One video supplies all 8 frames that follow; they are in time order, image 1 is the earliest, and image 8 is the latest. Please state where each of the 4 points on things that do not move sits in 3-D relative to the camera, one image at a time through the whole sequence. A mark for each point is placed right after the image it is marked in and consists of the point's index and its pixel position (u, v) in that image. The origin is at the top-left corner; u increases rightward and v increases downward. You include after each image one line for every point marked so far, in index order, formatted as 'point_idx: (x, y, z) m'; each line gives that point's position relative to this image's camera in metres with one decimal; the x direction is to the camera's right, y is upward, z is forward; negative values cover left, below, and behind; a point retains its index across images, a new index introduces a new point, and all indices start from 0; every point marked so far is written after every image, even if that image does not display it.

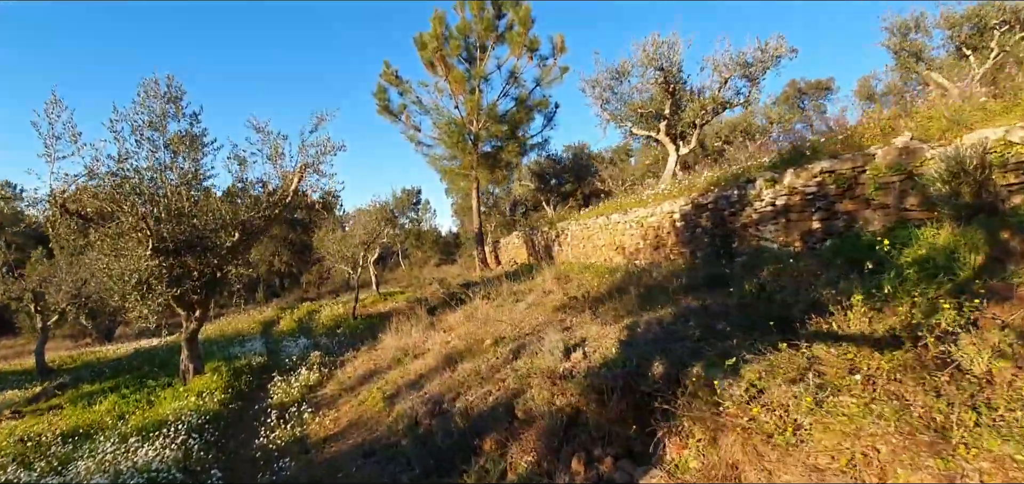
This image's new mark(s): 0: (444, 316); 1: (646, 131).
0: (-1.5, -1.6, +10.6) m
1: (+4.0, +3.3, +14.7) m
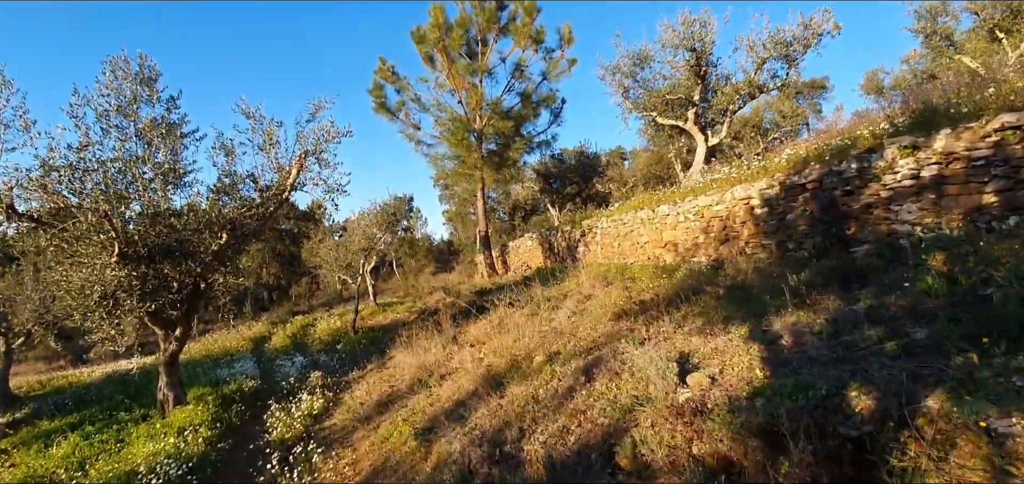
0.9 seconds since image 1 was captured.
0: (-0.9, -1.6, +9.3) m
1: (+4.4, +3.3, +13.5) m
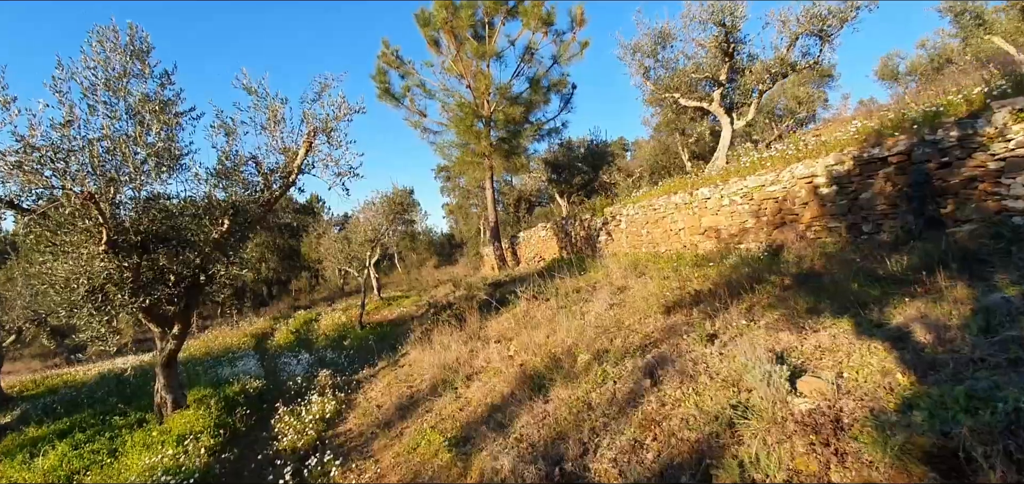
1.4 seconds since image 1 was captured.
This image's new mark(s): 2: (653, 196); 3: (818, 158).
0: (-0.5, -1.4, +8.6) m
1: (+4.8, +3.6, +12.8) m
2: (+3.0, +0.9, +10.1) m
3: (+3.9, +1.1, +6.2) m
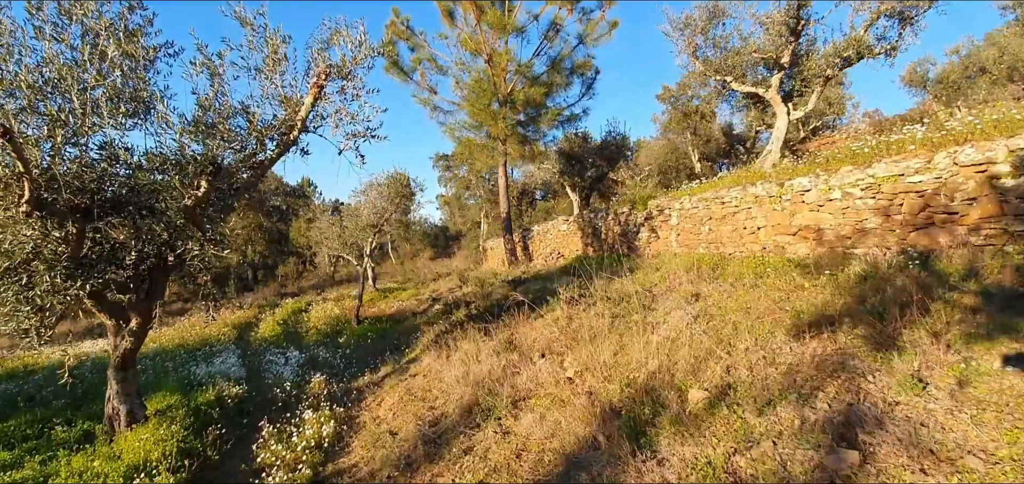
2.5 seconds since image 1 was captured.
0: (+0.1, -1.2, +7.1) m
1: (+5.5, +3.5, +11.4) m
2: (+3.6, +0.9, +8.7) m
3: (+4.6, +1.0, +4.8) m
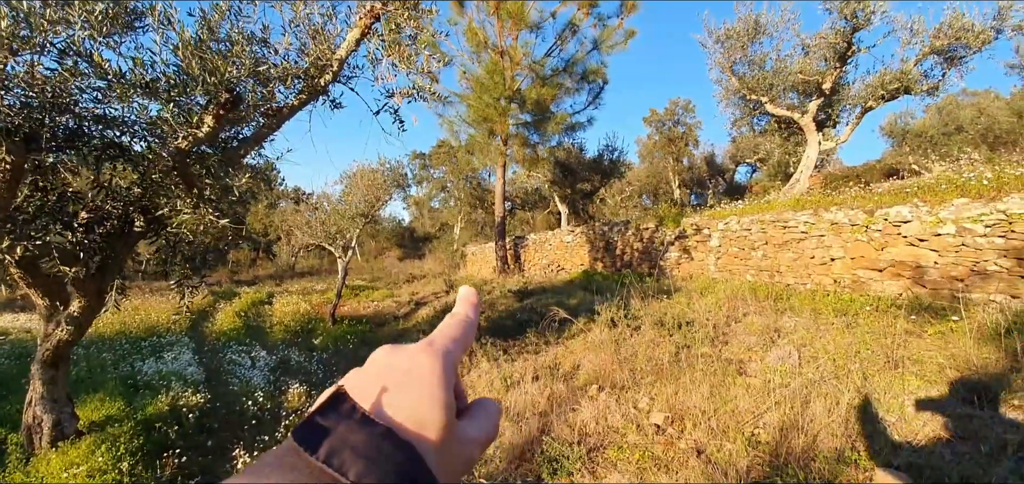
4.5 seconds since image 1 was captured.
0: (+0.5, -1.3, +6.0) m
1: (+6.0, +2.9, +10.8) m
2: (+4.1, +0.5, +7.9) m
3: (+5.4, +0.5, +4.2) m
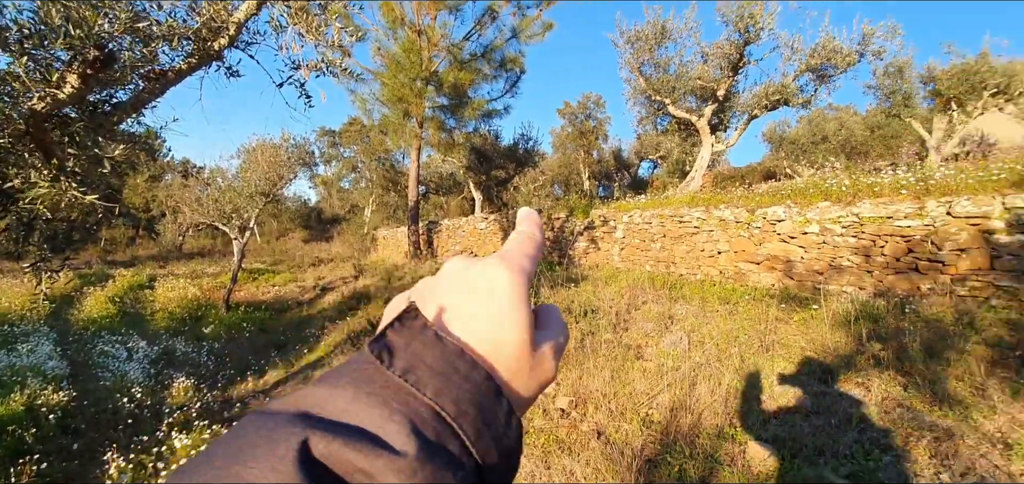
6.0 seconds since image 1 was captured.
0: (-0.6, -1.2, +6.0) m
1: (+4.1, +3.0, +11.6) m
2: (+2.6, +0.6, +8.5) m
3: (+4.6, +0.5, +5.0) m
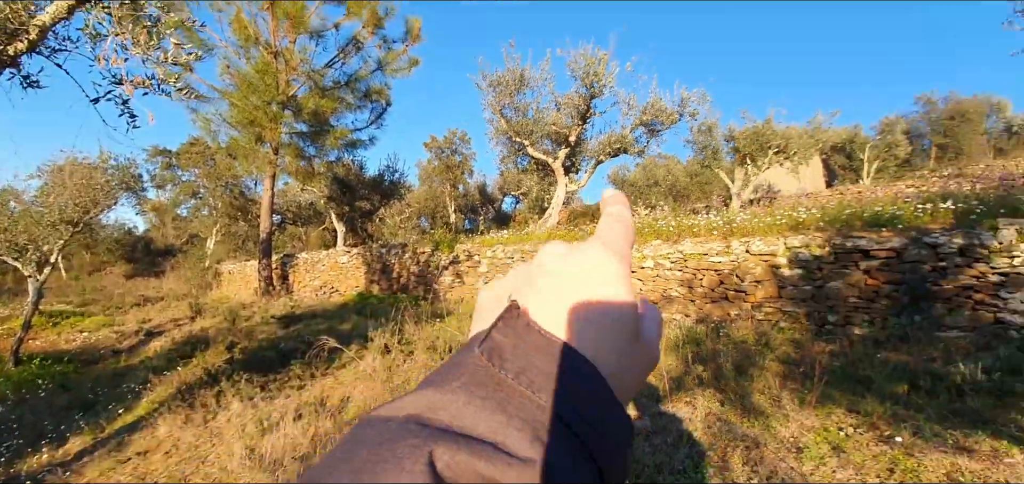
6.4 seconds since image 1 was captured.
0: (-2.2, -1.6, +5.7) m
1: (+0.8, +2.2, +12.5) m
2: (+0.2, 0.0, +8.9) m
3: (+3.1, +0.1, +6.1) m
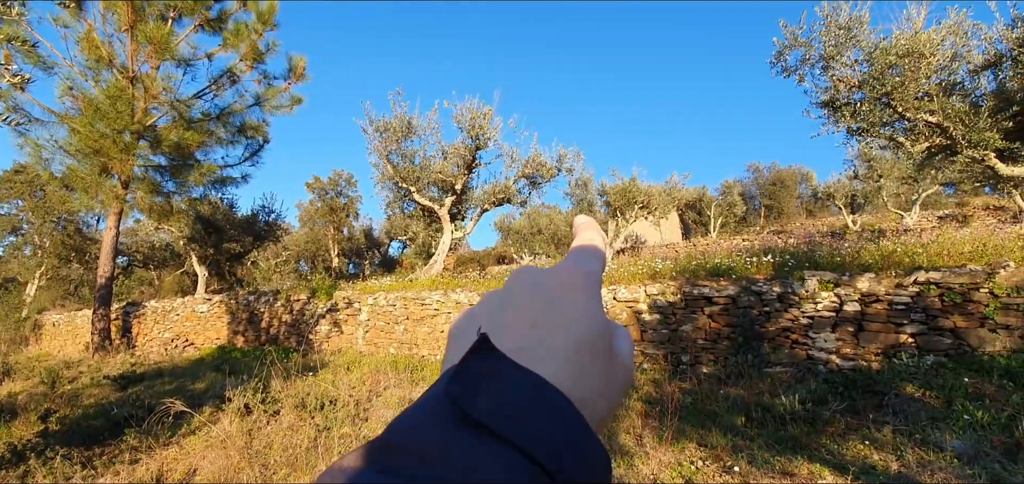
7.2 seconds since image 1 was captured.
0: (-3.5, -2.1, +4.9) m
1: (-2.1, +1.1, +12.6) m
2: (-1.8, -0.8, +8.8) m
3: (+1.5, -0.6, +6.7) m
